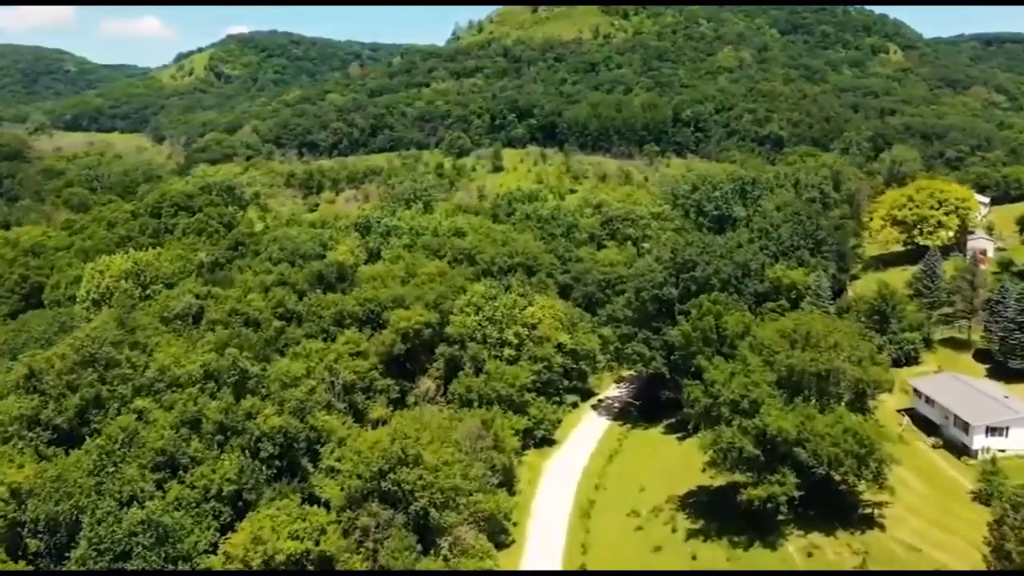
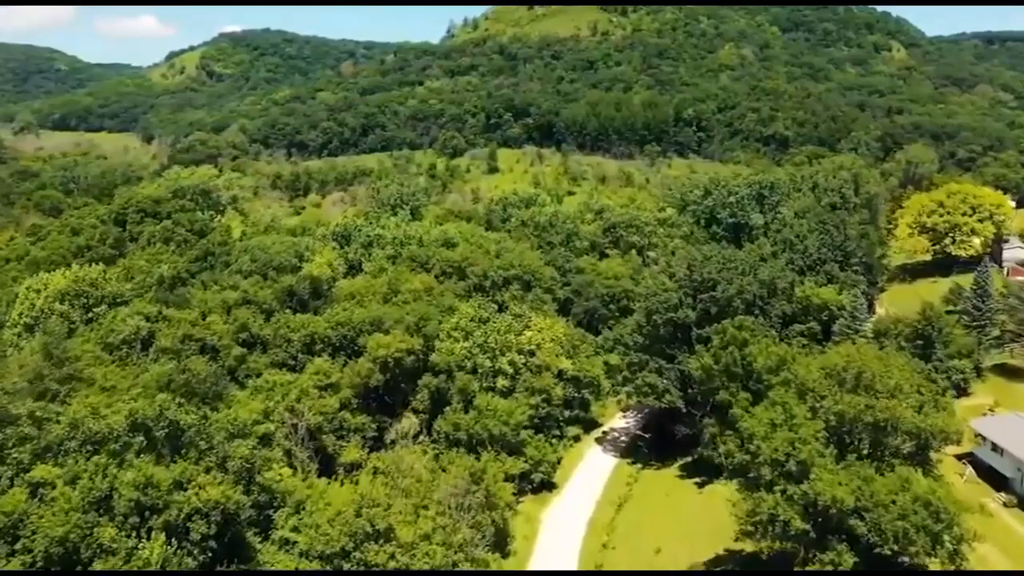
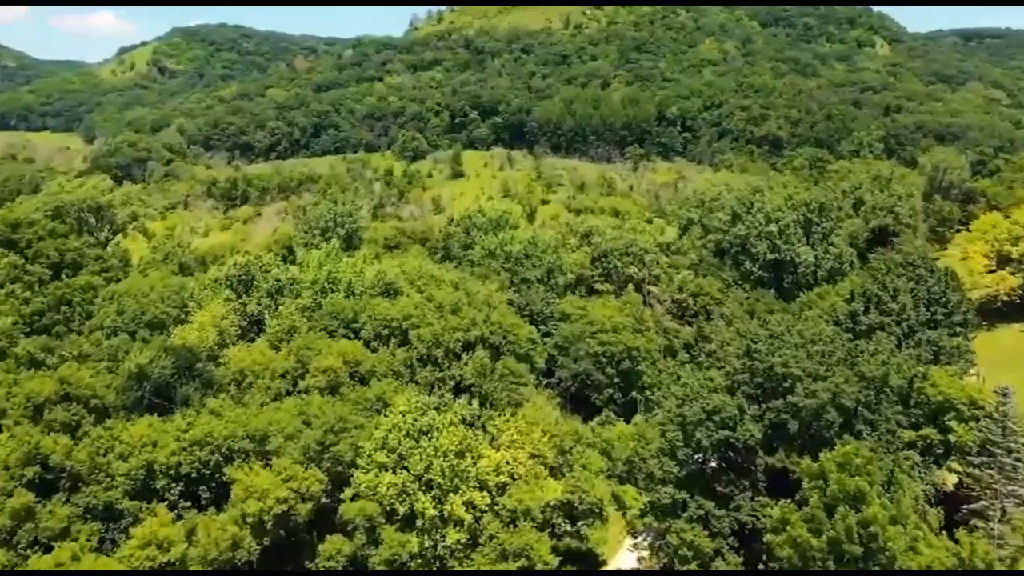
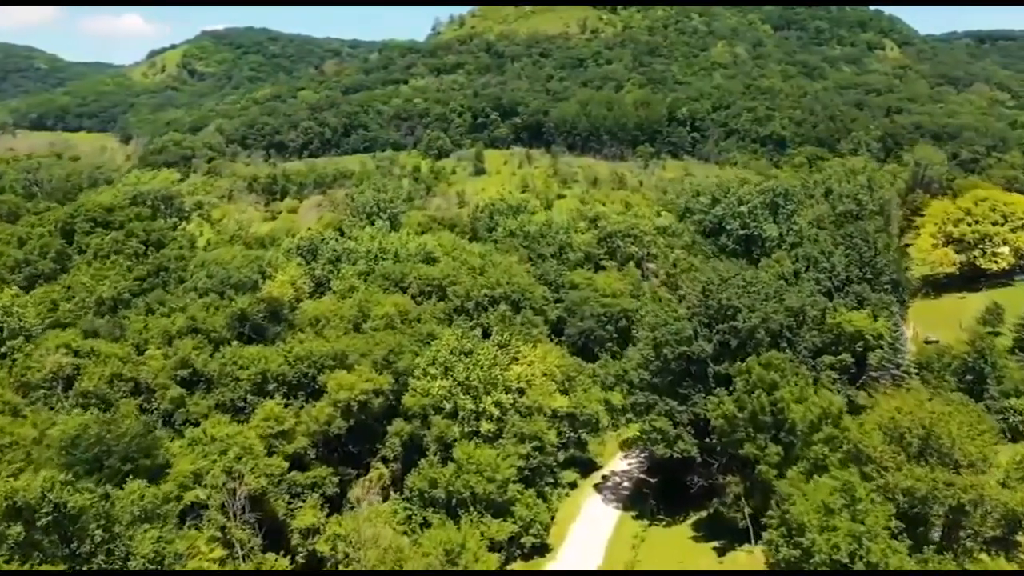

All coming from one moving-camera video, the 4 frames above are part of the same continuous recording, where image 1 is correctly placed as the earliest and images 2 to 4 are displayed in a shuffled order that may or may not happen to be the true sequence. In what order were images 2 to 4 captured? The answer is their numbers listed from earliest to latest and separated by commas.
2, 4, 3
